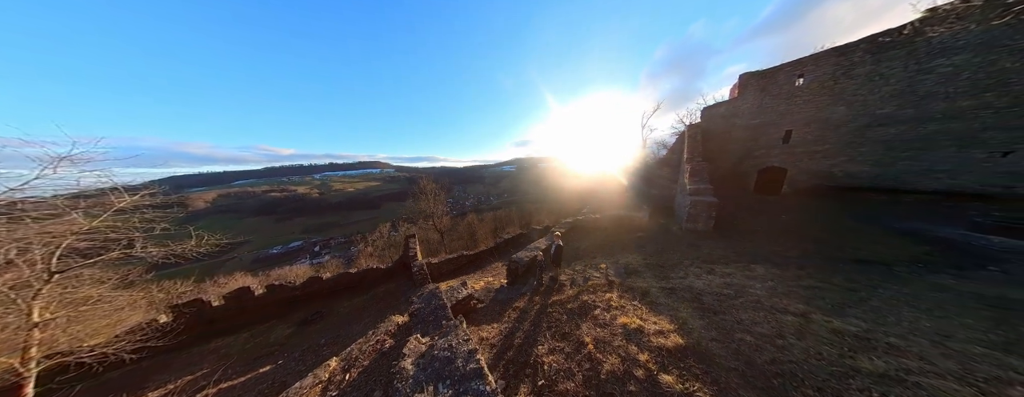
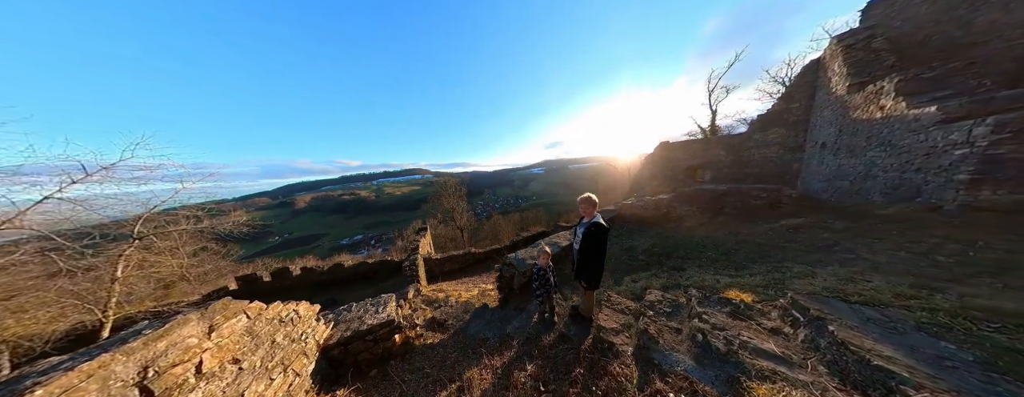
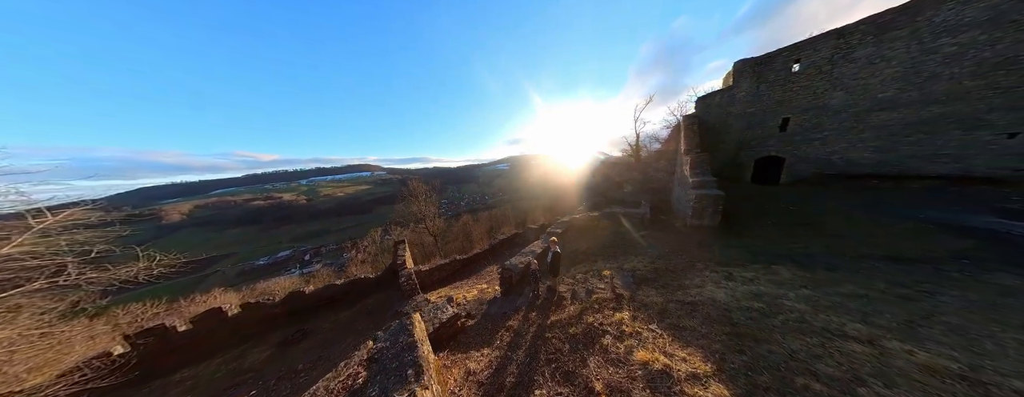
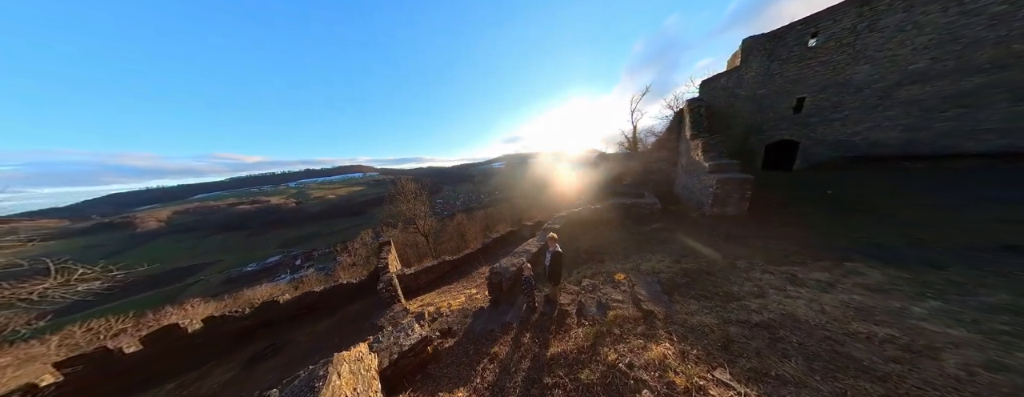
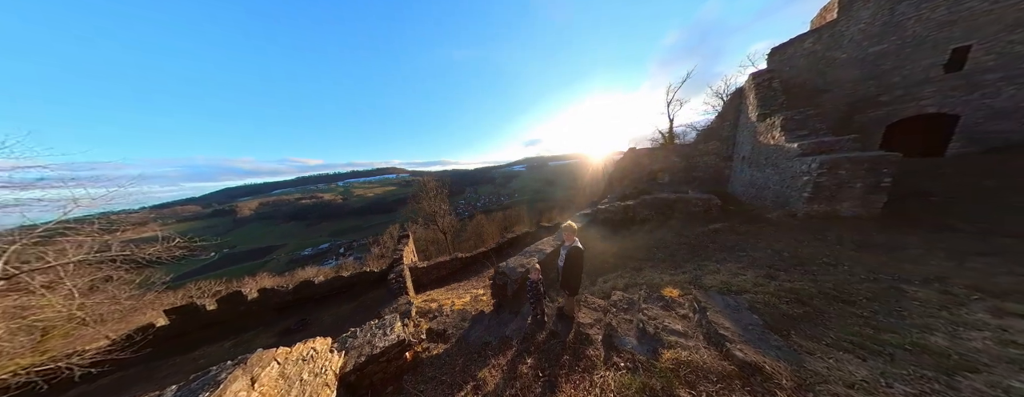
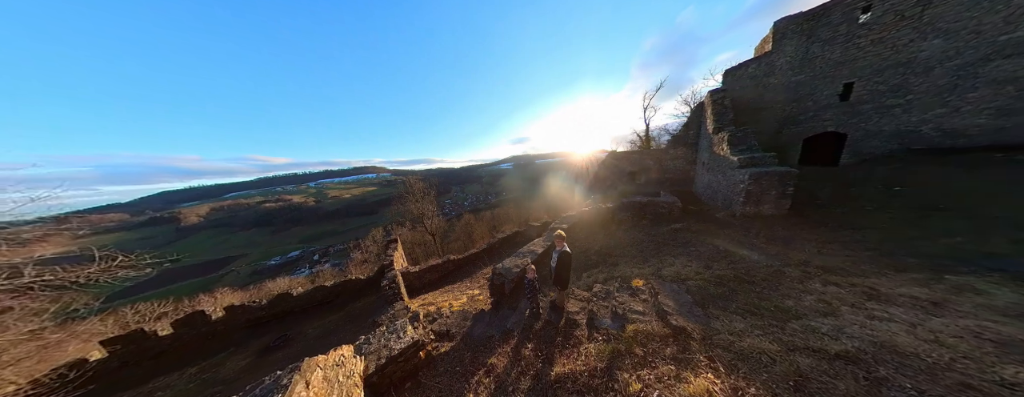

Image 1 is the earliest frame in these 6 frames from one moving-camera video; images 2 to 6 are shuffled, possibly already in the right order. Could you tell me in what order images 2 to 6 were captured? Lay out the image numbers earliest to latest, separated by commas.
3, 4, 6, 5, 2
